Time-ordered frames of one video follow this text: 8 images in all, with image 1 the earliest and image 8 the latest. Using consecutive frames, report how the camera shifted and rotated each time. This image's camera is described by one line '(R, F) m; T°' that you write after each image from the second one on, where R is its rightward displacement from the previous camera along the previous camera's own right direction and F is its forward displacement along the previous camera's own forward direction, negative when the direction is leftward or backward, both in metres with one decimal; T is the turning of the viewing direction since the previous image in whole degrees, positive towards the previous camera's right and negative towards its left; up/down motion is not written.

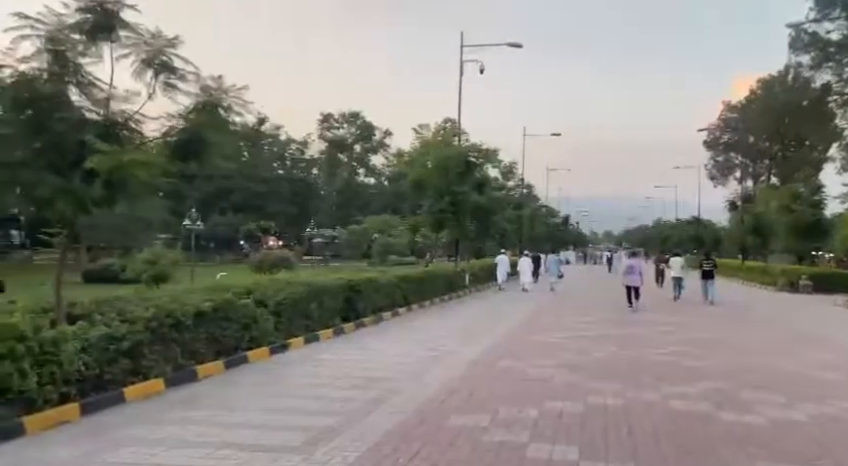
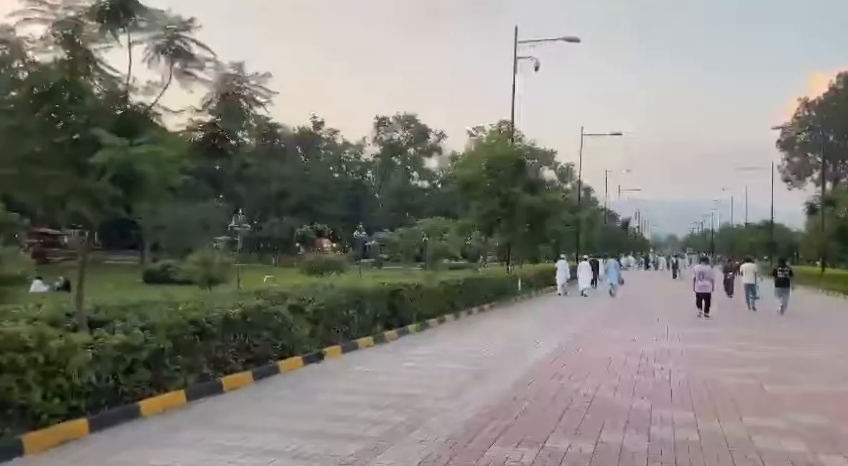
(+0.1, +0.7) m; -5°
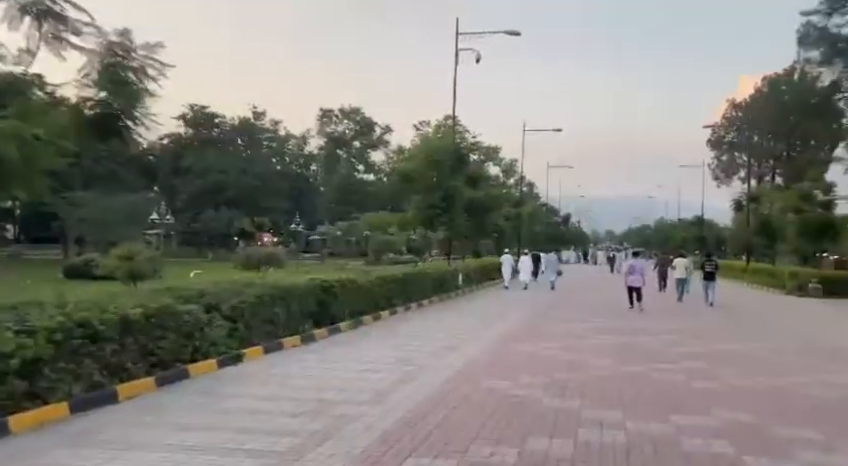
(+0.2, +0.3) m; +4°
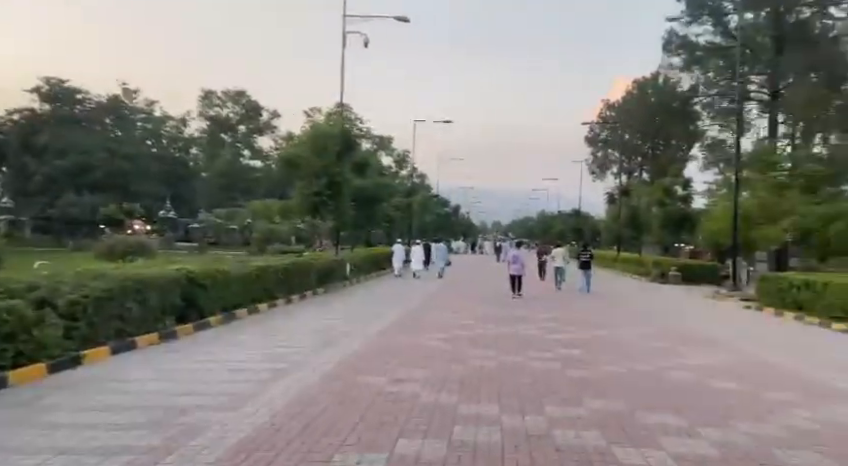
(+0.2, +0.3) m; +9°
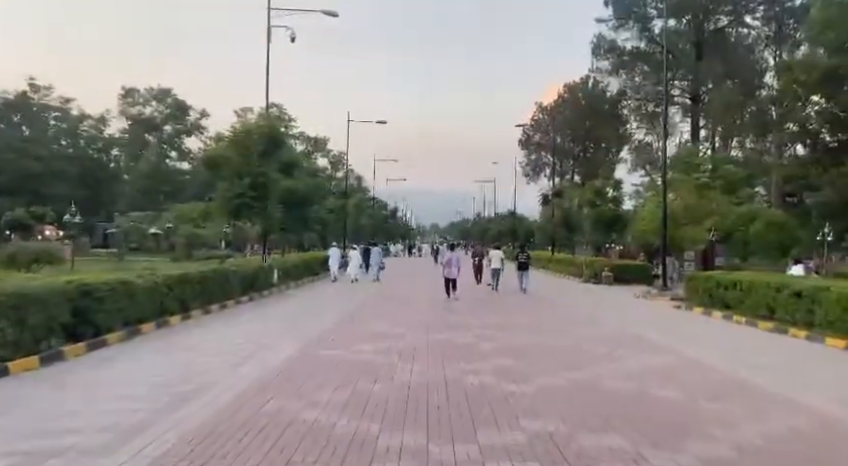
(+0.1, +0.6) m; +5°
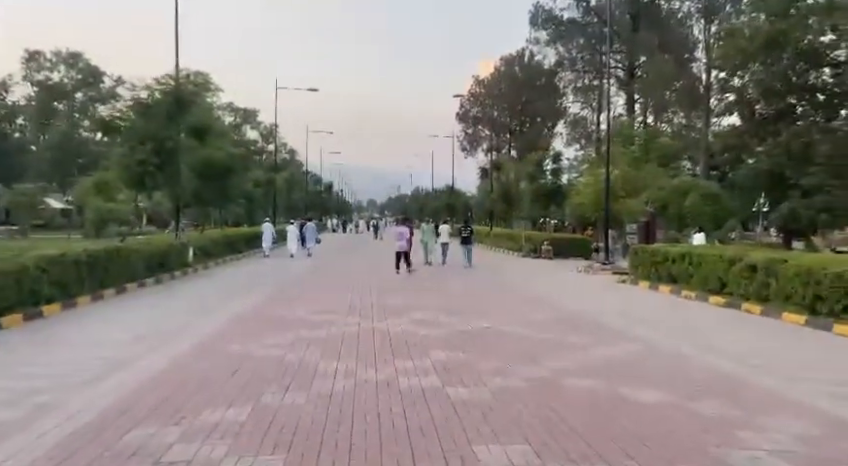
(+0.1, +1.6) m; +5°
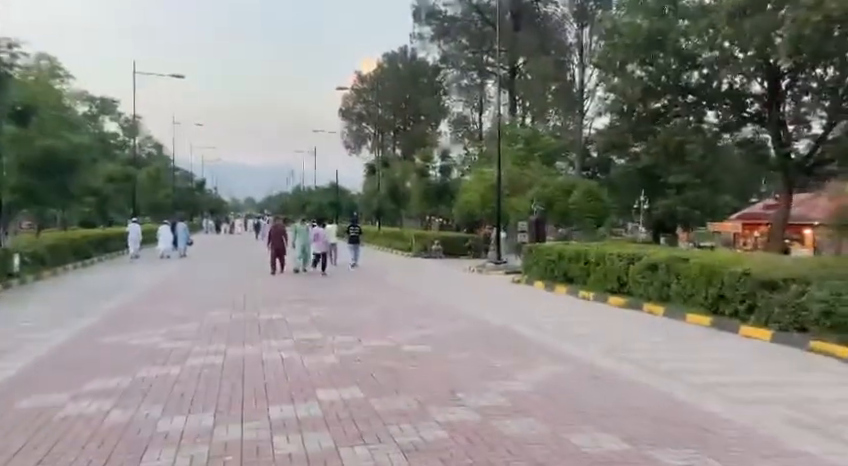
(0.0, +1.7) m; +9°
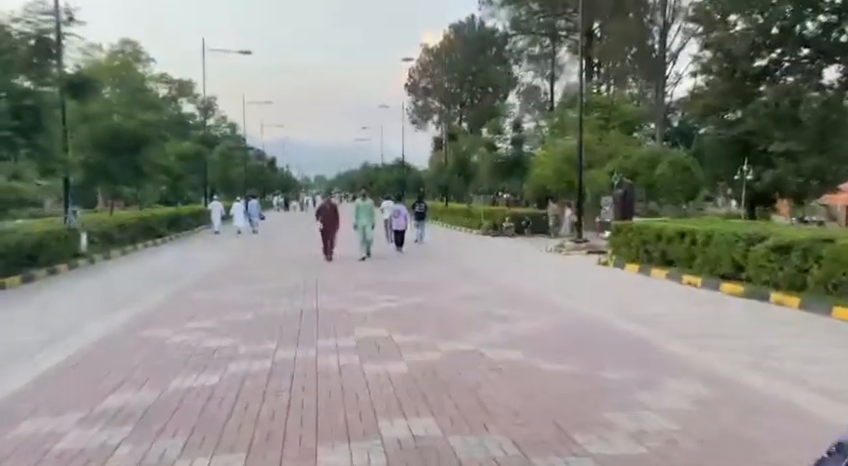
(-0.3, +2.0) m; -5°
